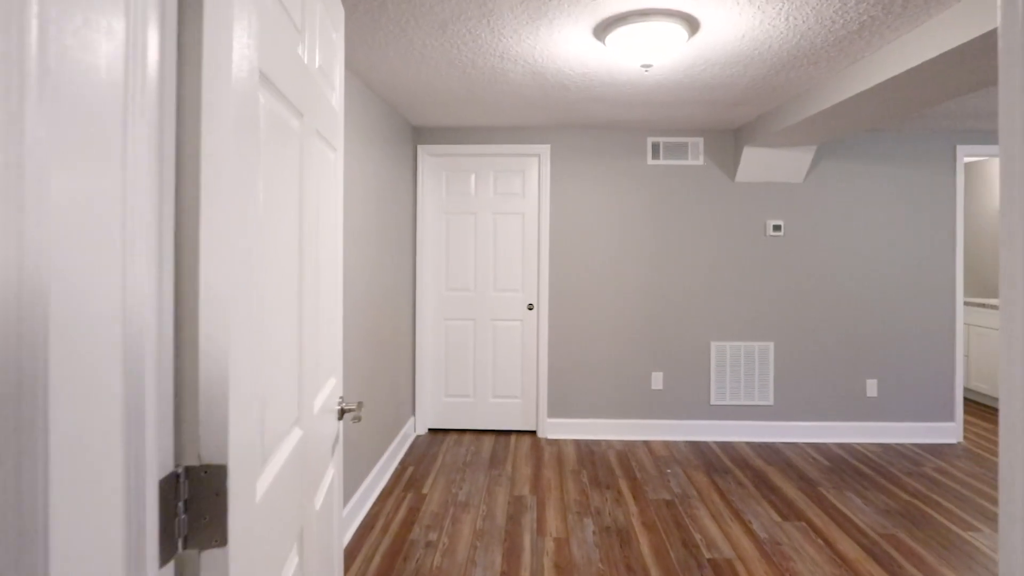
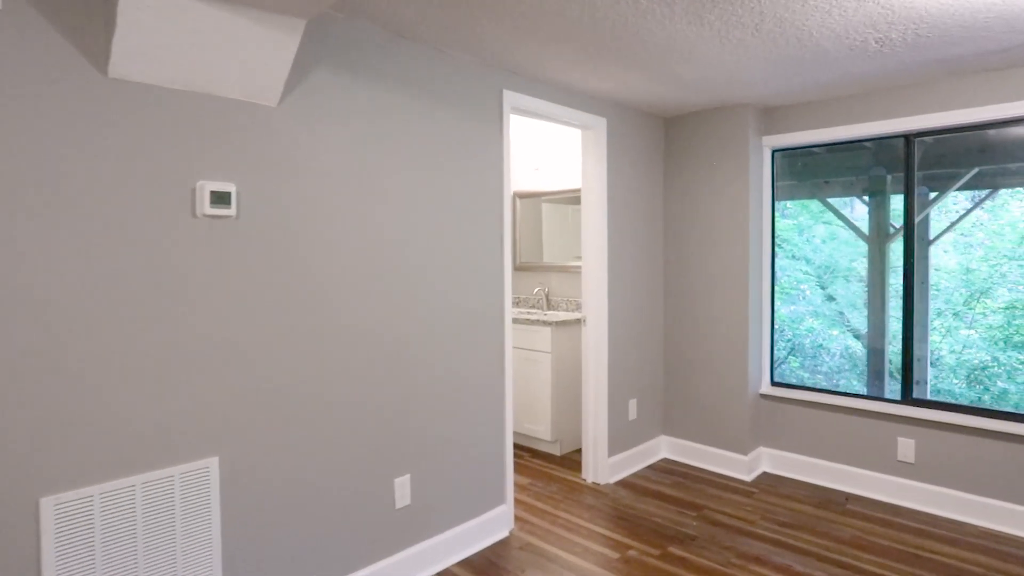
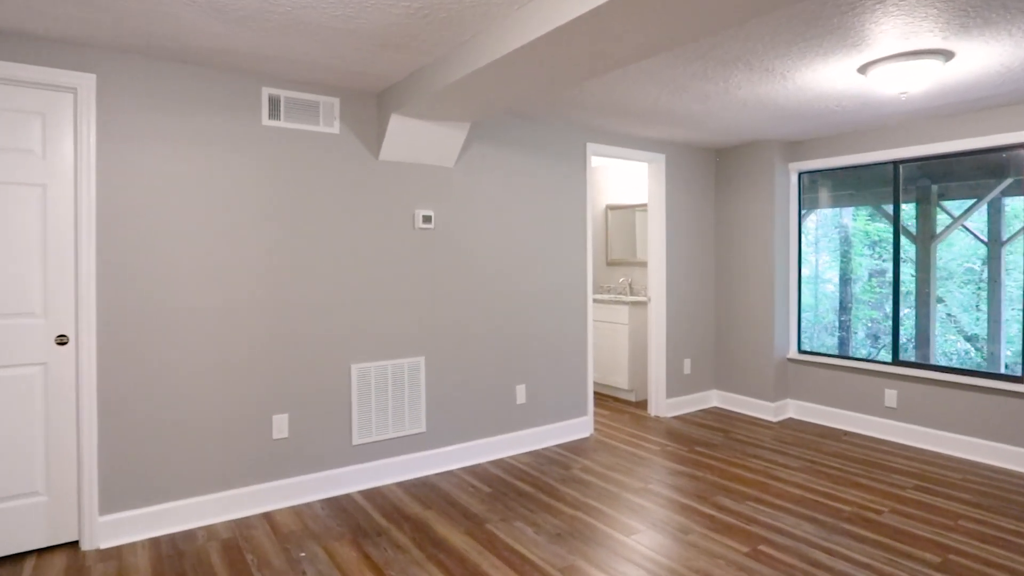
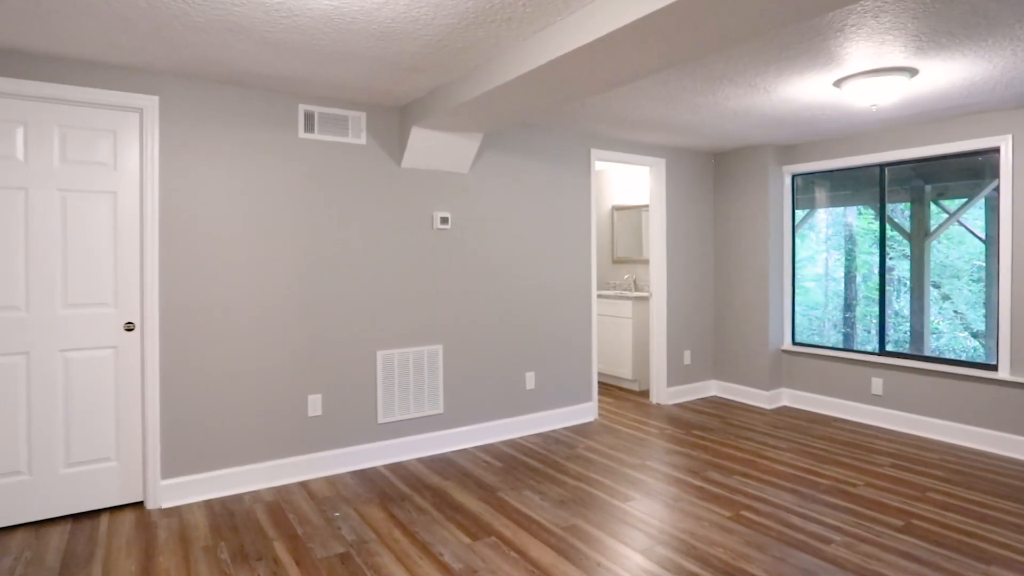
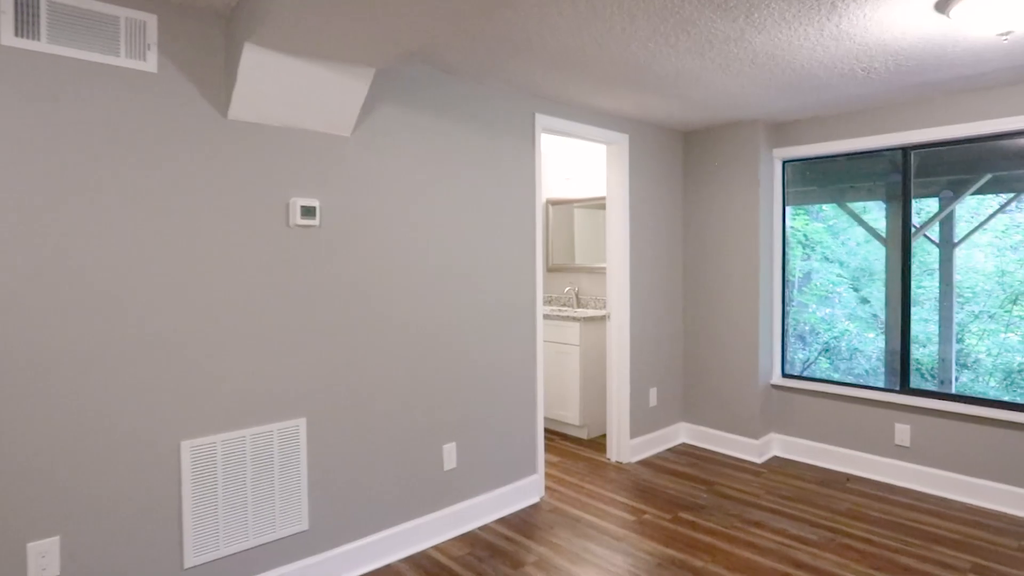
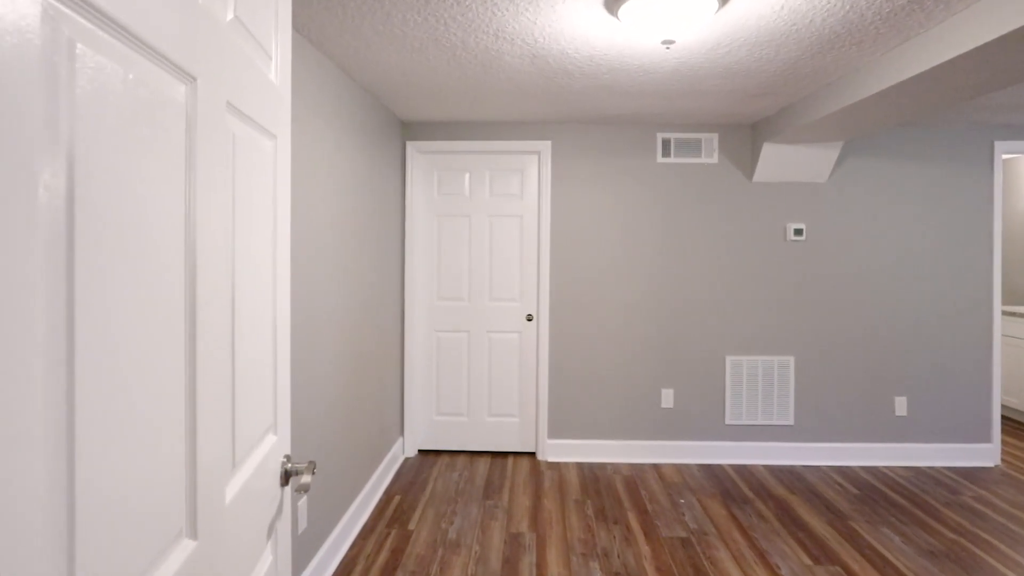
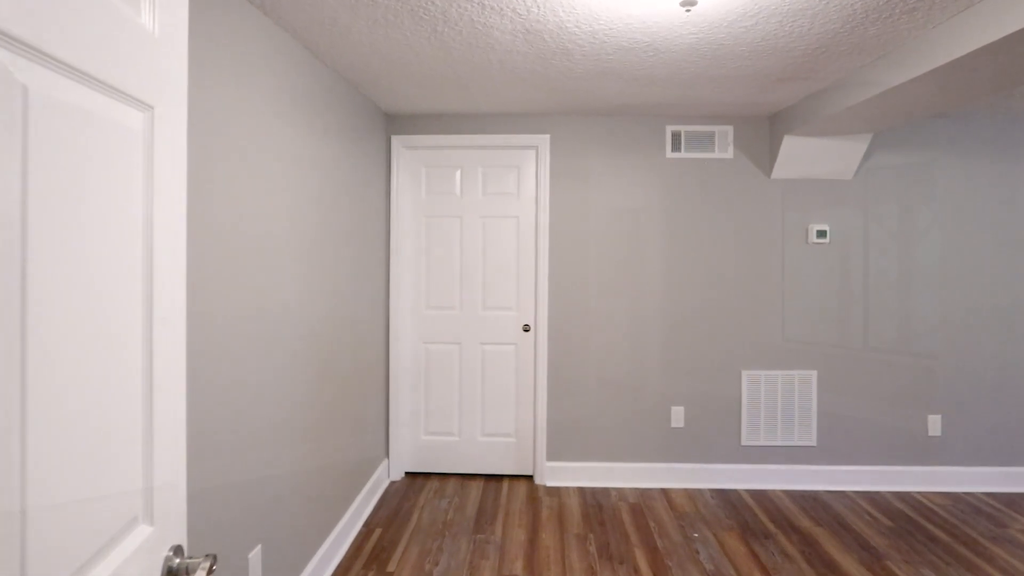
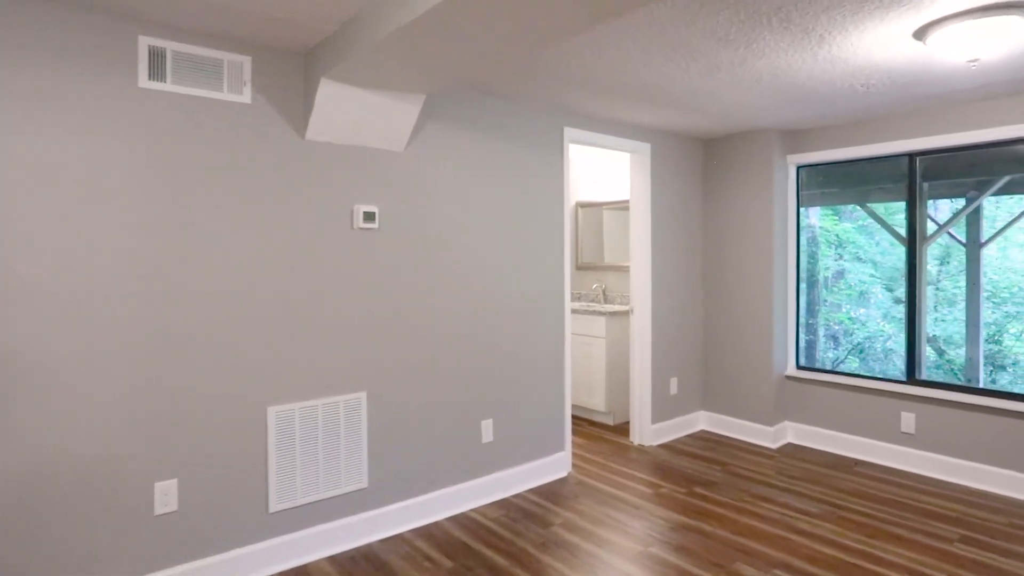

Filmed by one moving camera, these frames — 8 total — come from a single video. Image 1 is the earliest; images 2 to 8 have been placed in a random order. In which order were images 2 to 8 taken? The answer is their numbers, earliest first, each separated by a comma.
6, 7, 4, 3, 8, 5, 2
